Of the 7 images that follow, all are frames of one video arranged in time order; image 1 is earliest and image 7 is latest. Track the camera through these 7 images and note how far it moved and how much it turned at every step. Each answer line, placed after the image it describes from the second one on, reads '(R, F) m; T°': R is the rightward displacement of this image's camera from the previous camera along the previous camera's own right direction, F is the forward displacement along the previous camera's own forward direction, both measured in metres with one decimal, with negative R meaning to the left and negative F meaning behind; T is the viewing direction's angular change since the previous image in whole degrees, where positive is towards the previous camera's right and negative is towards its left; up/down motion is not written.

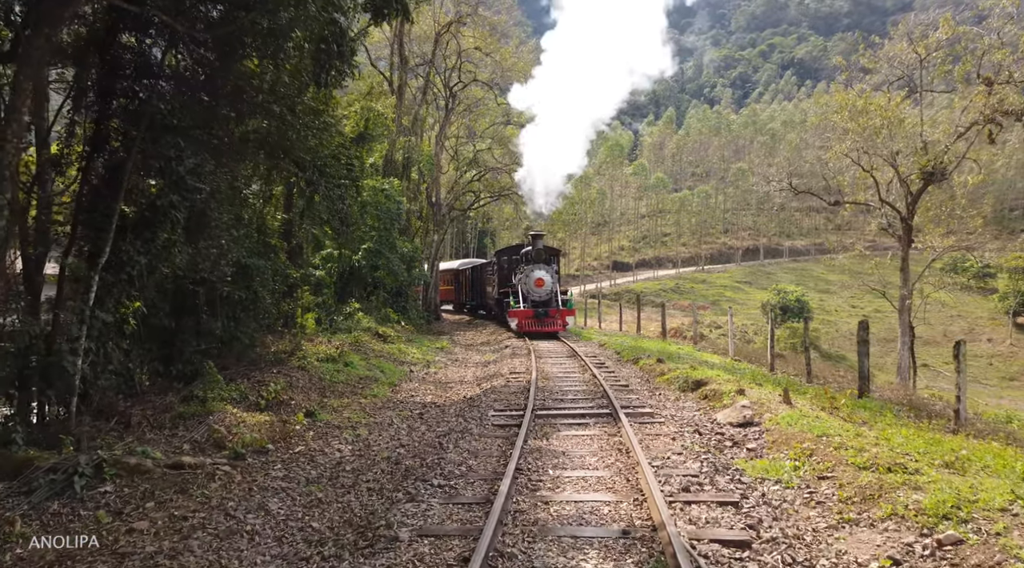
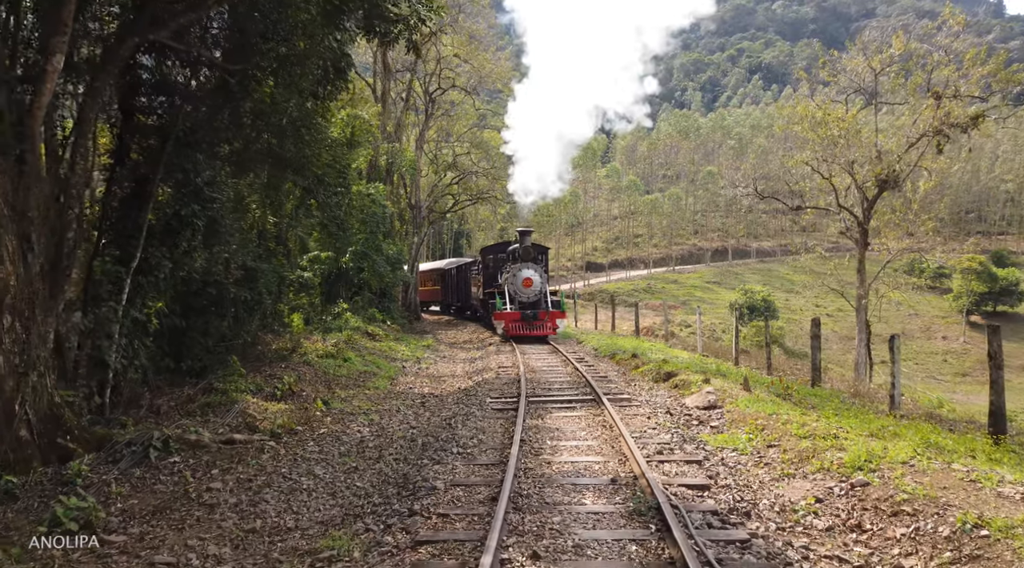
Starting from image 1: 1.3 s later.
(-0.3, -1.2) m; +2°
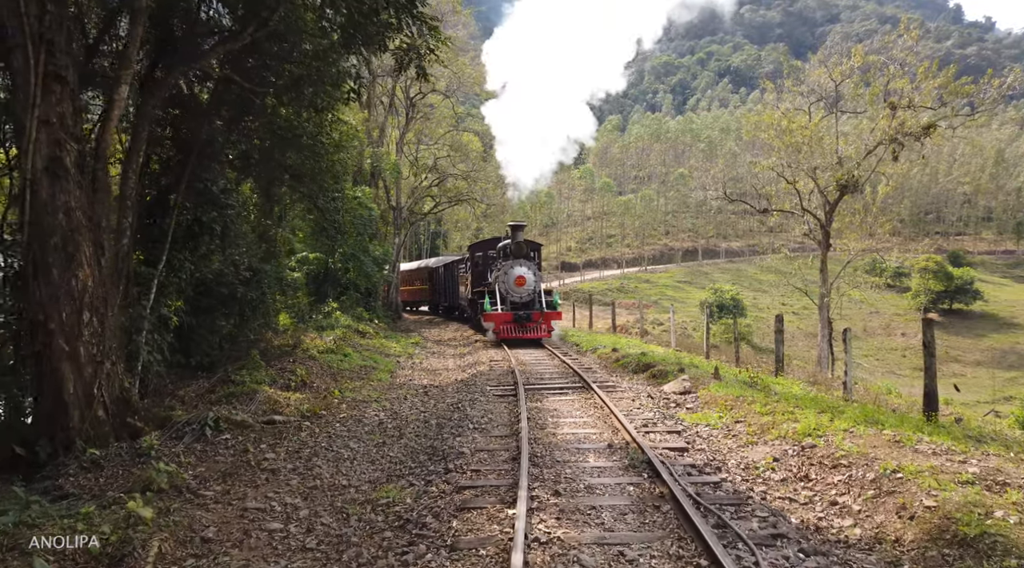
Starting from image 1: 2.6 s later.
(-0.4, -1.1) m; +2°
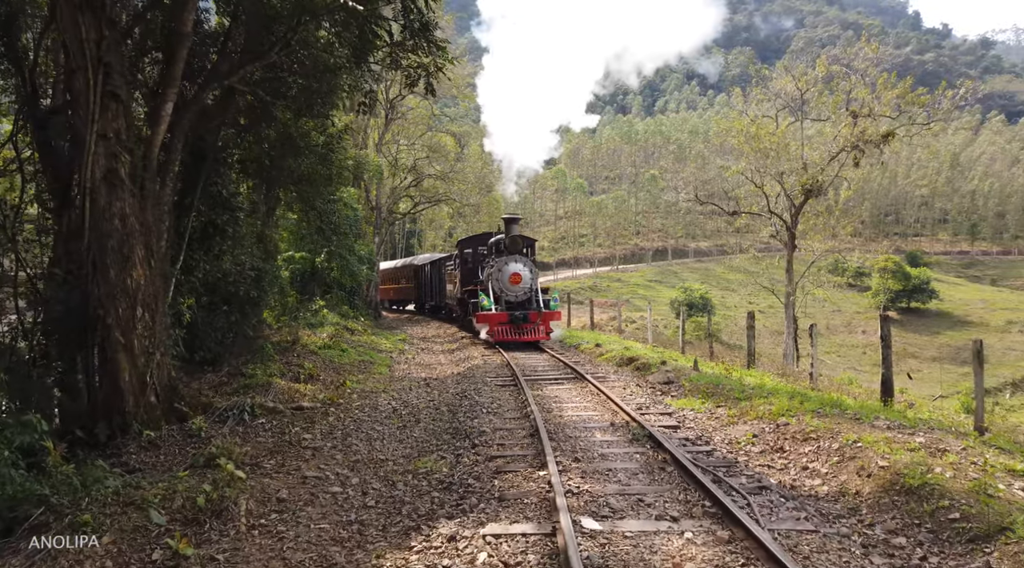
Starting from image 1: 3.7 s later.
(-0.5, -0.9) m; +2°
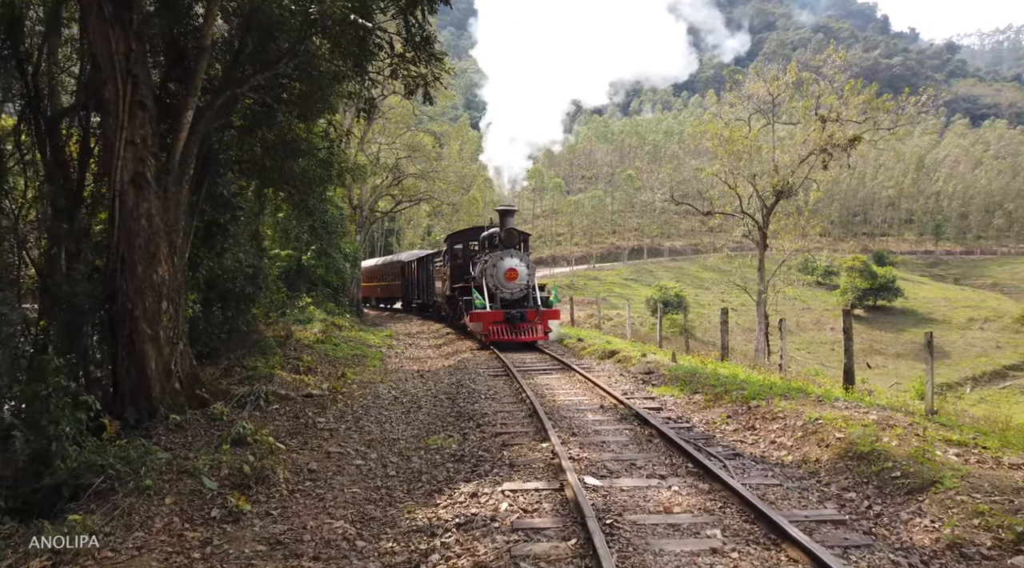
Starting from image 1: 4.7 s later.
(-0.3, -0.8) m; +2°
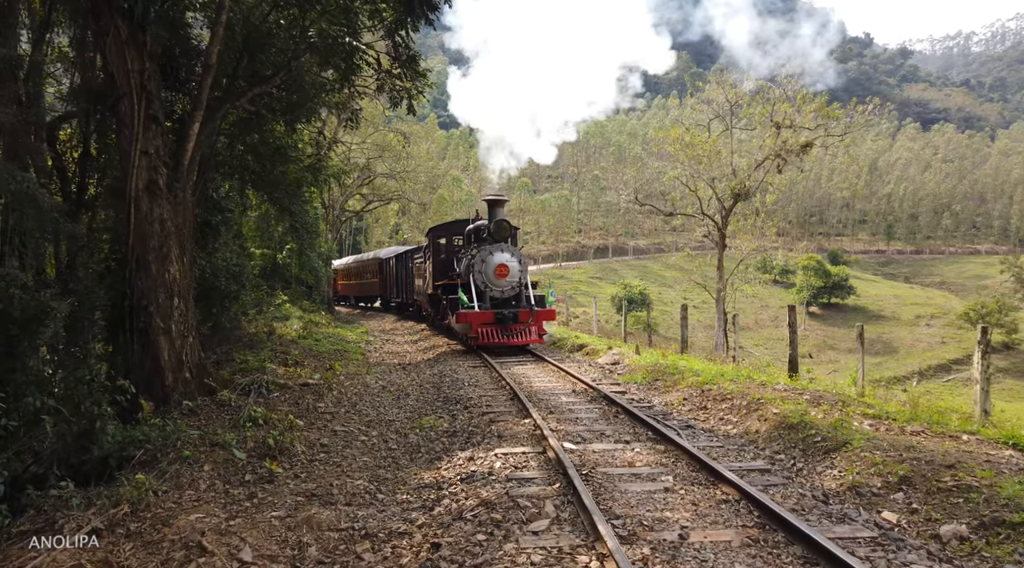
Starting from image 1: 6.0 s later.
(-0.2, -1.0) m; +3°
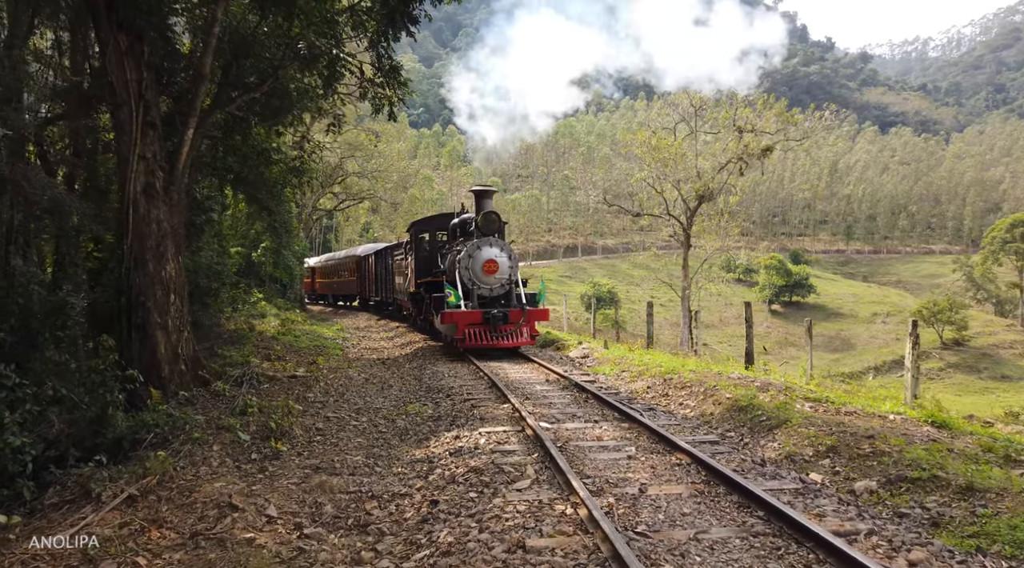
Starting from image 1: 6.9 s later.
(-0.1, -0.7) m; +2°
